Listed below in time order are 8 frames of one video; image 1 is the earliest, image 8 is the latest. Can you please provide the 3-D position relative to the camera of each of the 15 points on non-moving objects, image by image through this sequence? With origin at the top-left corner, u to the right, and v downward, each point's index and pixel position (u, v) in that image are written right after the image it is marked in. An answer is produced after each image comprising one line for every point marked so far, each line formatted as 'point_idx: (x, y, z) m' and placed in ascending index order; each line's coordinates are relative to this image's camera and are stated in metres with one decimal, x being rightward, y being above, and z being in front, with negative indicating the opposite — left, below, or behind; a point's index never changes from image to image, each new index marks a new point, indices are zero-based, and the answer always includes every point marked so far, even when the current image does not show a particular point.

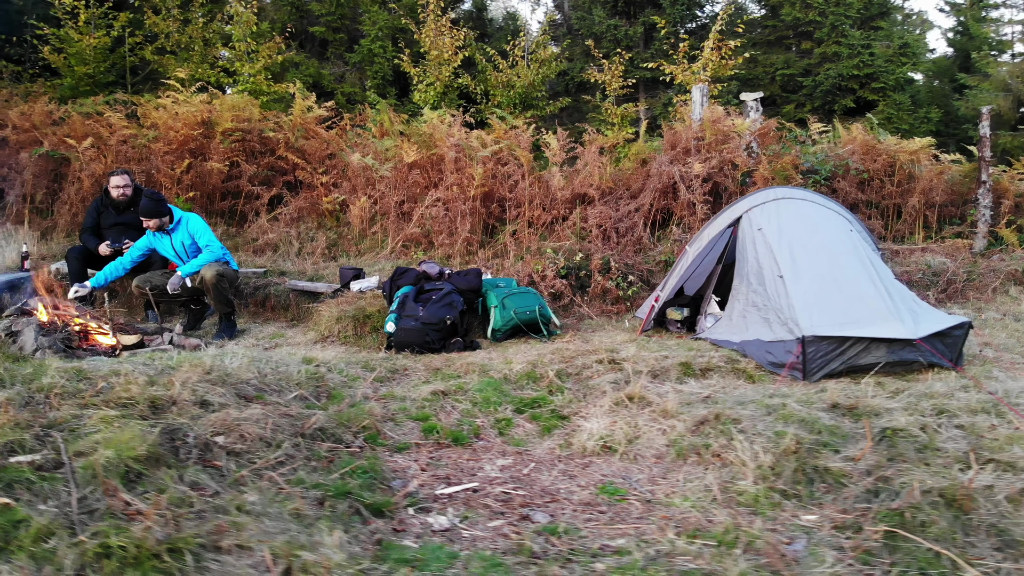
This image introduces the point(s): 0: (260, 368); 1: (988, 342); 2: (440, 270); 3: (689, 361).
0: (-1.2, -0.4, +4.1) m
1: (+3.2, -0.4, +5.6) m
2: (-0.5, +0.1, +5.6) m
3: (+1.0, -0.4, +4.8) m
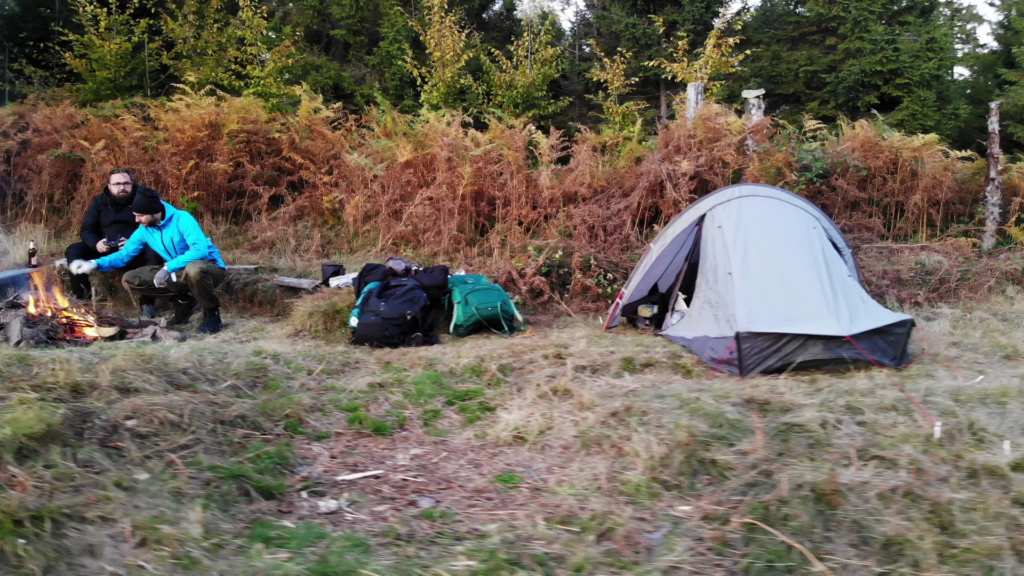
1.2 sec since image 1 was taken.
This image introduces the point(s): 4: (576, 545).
0: (-1.6, -0.4, +4.3) m
1: (+2.9, -0.4, +5.5) m
2: (-0.7, +0.2, +5.8) m
3: (+0.7, -0.4, +4.8) m
4: (+0.2, -0.8, +2.7) m
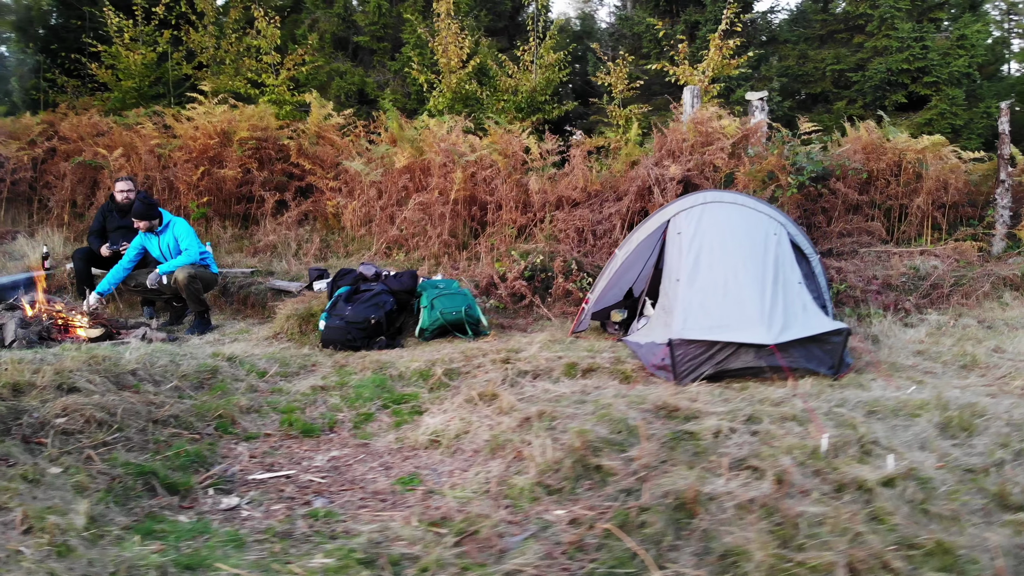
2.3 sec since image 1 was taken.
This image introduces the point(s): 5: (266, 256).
0: (-1.9, -0.4, +4.5) m
1: (+2.6, -0.4, +5.4) m
2: (-1.0, +0.1, +5.9) m
3: (+0.4, -0.4, +4.9) m
4: (-0.3, -0.9, +2.8) m
5: (-2.4, +0.3, +8.3) m
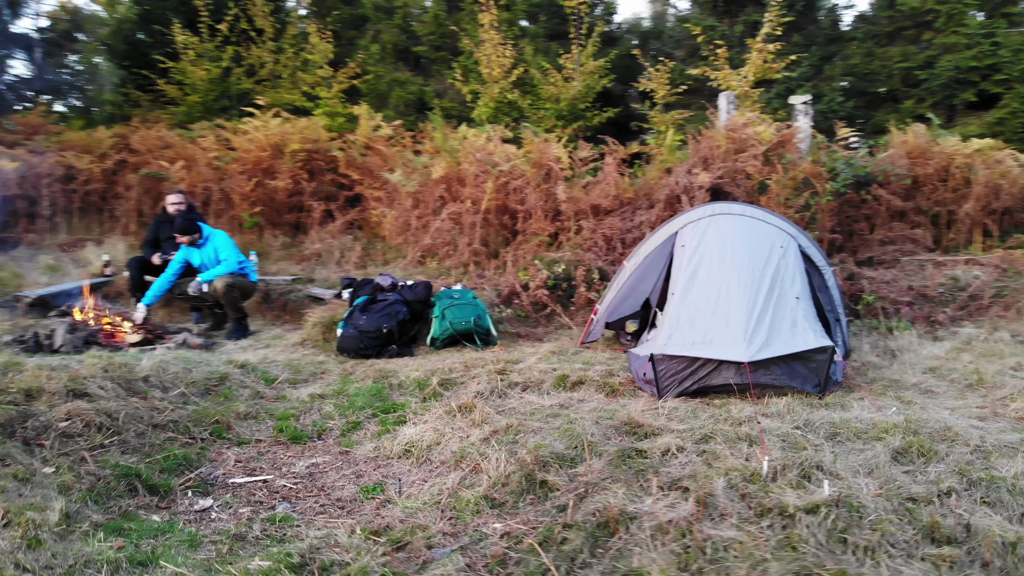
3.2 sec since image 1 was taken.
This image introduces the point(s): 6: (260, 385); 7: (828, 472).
0: (-2.0, -0.5, +4.9) m
1: (+2.6, -0.5, +5.2) m
2: (-0.9, 0.0, +6.2) m
3: (+0.3, -0.5, +5.0) m
4: (-0.5, -0.9, +3.0) m
5: (-2.1, +0.3, +8.6) m
6: (-1.5, -0.6, +5.0) m
7: (+1.2, -0.7, +3.2) m
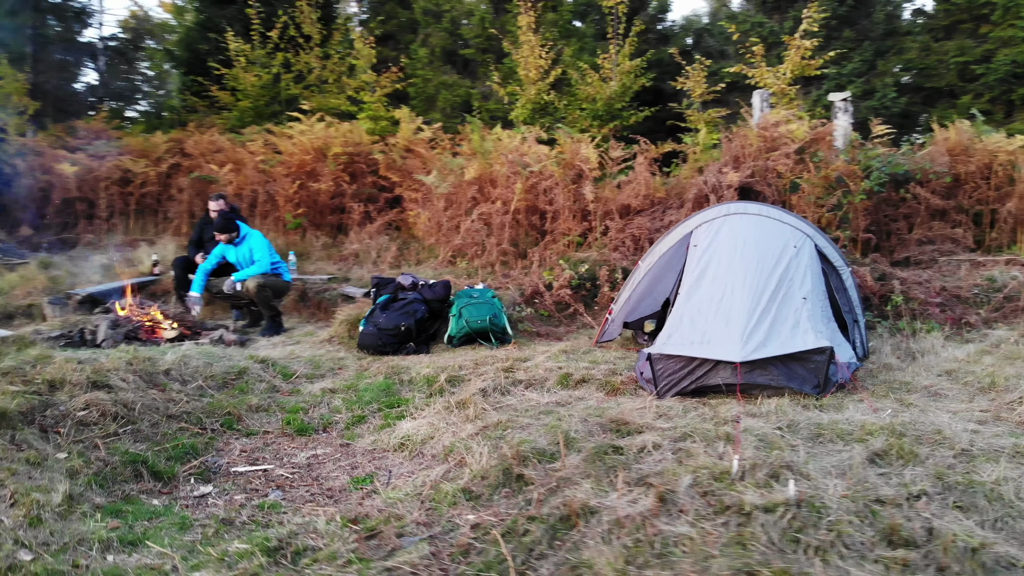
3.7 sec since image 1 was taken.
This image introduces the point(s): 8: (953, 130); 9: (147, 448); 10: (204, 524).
0: (-2.0, -0.5, +5.1) m
1: (+2.7, -0.5, +5.1) m
2: (-0.8, +0.1, +6.3) m
3: (+0.4, -0.5, +5.0) m
4: (-0.7, -0.9, +3.1) m
5: (-1.8, +0.3, +8.9) m
6: (-1.5, -0.6, +5.2) m
7: (+1.1, -0.7, +3.2) m
8: (+4.2, +1.5, +8.0) m
9: (-1.7, -0.8, +4.0) m
10: (-1.2, -0.9, +3.4) m
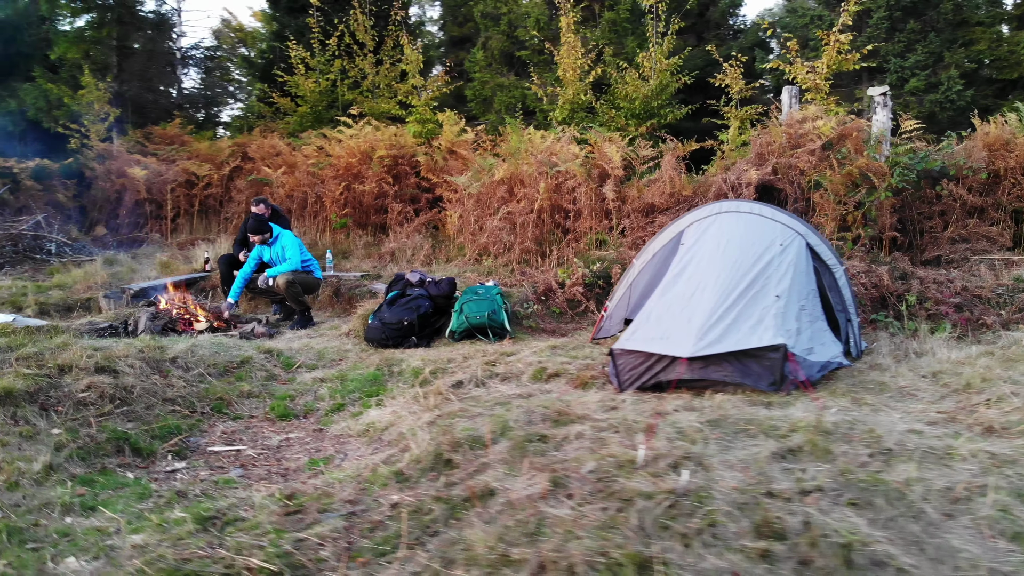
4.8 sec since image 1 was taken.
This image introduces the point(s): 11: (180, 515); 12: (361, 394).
0: (-2.1, -0.4, +5.5) m
1: (+2.5, -0.5, +5.0) m
2: (-0.7, +0.1, +6.6) m
3: (+0.2, -0.5, +5.2) m
4: (-1.0, -0.9, +3.4) m
5: (-1.4, +0.3, +9.2) m
6: (-1.6, -0.5, +5.5) m
7: (+0.7, -0.7, +3.3) m
8: (+4.4, +1.5, +7.7) m
9: (-2.0, -0.7, +4.4) m
10: (-1.6, -0.9, +3.7) m
11: (-1.4, -0.9, +3.4) m
12: (-0.9, -0.6, +5.0) m
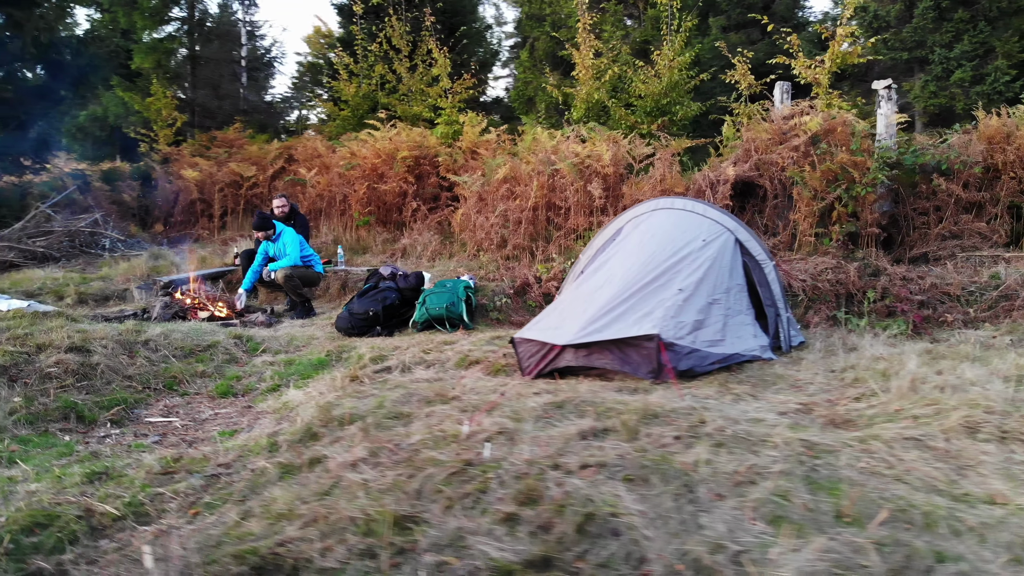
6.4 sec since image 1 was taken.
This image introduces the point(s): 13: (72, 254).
0: (-2.5, -0.4, +6.1) m
1: (+2.0, -0.5, +5.0) m
2: (-1.0, +0.1, +7.0) m
3: (-0.3, -0.4, +5.5) m
4: (-1.7, -0.9, +3.9) m
5: (-1.3, +0.4, +9.8) m
6: (-2.0, -0.5, +6.1) m
7: (0.0, -0.6, +3.5) m
8: (+4.3, +1.5, +7.4) m
9: (-2.6, -0.7, +5.0) m
10: (-2.2, -0.9, +4.3) m
11: (-2.1, -0.9, +4.0) m
12: (-1.4, -0.6, +5.5) m
13: (-5.2, +0.4, +9.9) m
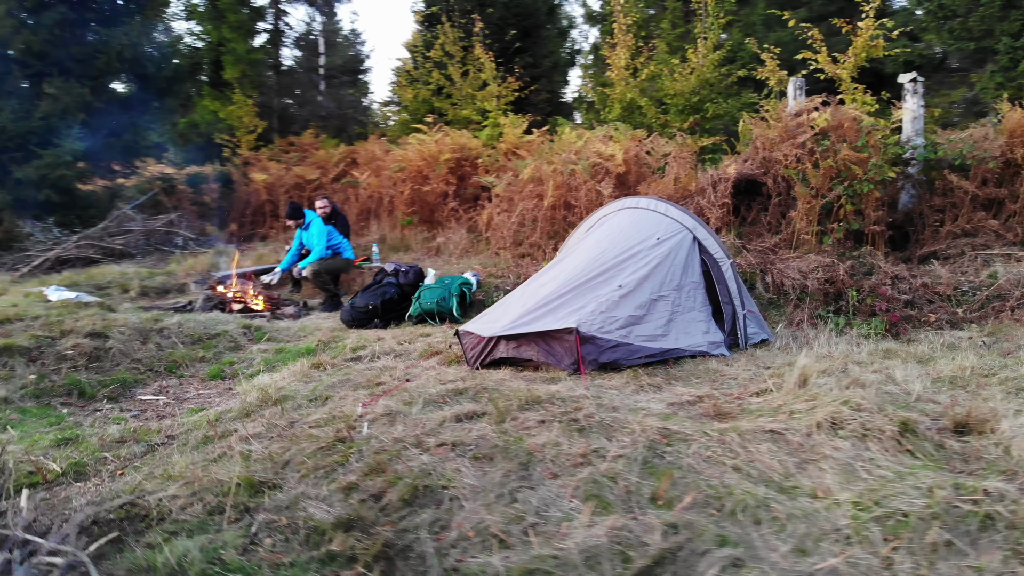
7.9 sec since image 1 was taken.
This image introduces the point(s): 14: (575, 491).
0: (-2.6, -0.3, +6.8) m
1: (+1.6, -0.5, +5.0) m
2: (-1.0, +0.2, +7.5) m
3: (-0.5, -0.4, +5.9) m
4: (-2.2, -0.8, +4.5) m
5: (-1.0, +0.4, +10.2) m
6: (-2.1, -0.4, +6.7) m
7: (-0.6, -0.6, +3.9) m
8: (+4.3, +1.5, +7.1) m
9: (-2.9, -0.6, +5.7) m
10: (-2.6, -0.8, +5.0) m
11: (-2.5, -0.8, +4.6) m
12: (-1.7, -0.5, +6.0) m
13: (-4.8, +0.5, +10.9) m
14: (+0.2, -0.8, +3.3) m
